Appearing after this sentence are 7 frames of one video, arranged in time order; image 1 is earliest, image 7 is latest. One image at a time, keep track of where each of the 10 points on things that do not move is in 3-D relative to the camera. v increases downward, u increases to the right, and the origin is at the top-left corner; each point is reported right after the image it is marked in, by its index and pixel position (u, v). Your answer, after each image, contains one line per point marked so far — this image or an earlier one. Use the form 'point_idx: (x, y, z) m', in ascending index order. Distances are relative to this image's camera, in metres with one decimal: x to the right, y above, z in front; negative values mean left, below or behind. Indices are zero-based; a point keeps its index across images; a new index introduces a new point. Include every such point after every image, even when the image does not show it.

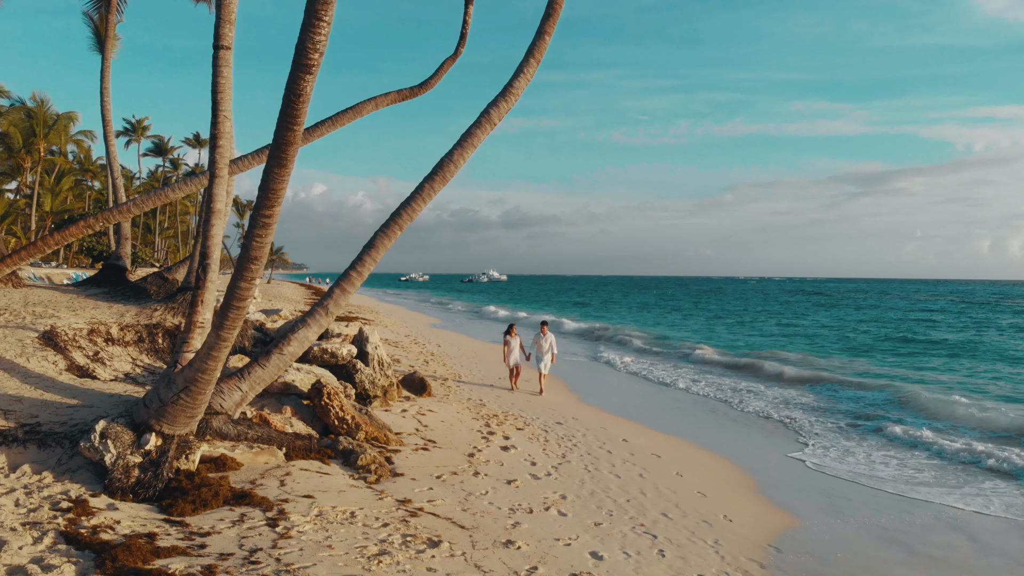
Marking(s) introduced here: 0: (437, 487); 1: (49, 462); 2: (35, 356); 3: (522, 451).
0: (-0.7, -1.9, +5.3) m
1: (-3.8, -1.4, +4.5) m
2: (-5.0, -0.7, +5.9) m
3: (+0.1, -2.0, +6.8) m
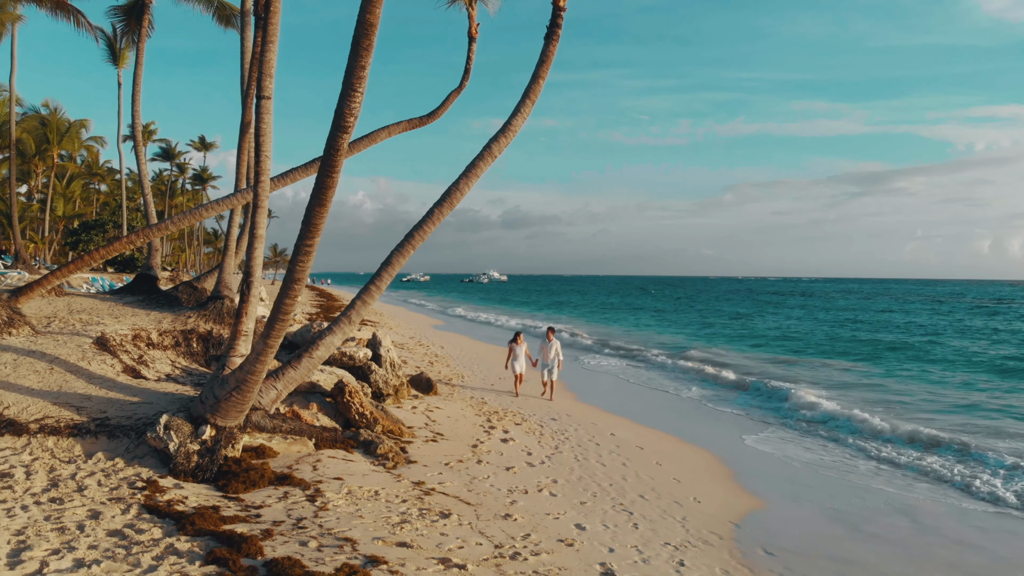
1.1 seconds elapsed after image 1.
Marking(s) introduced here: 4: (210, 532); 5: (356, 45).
0: (-0.7, -2.0, +6.1) m
1: (-3.8, -1.6, +5.4) m
2: (-5.0, -0.9, +6.8) m
3: (+0.1, -2.1, +7.6) m
4: (-2.2, -1.8, +4.1) m
5: (-1.2, +1.9, +4.4) m
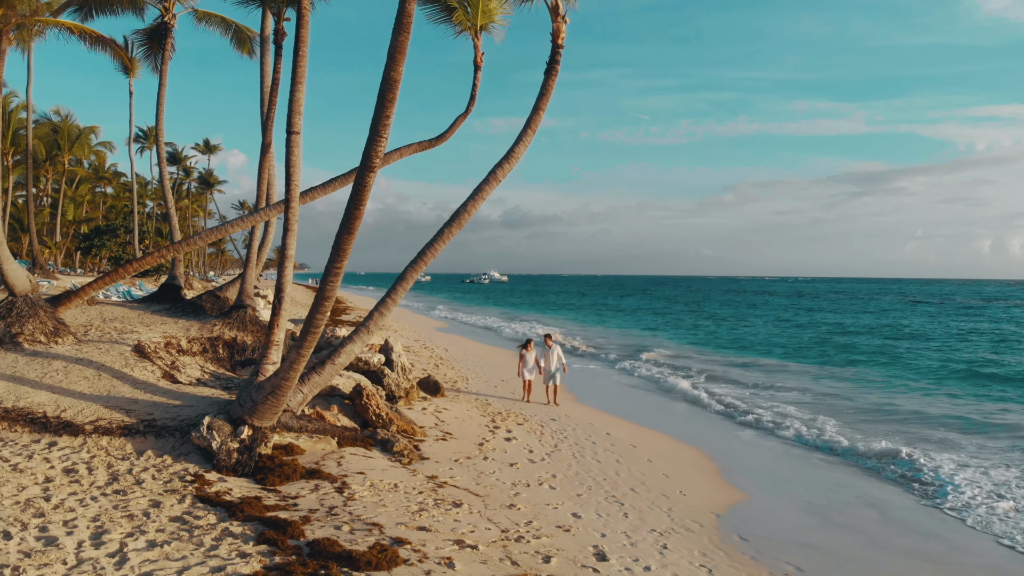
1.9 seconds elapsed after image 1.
0: (-0.7, -2.2, +6.8) m
1: (-3.7, -1.7, +6.0) m
2: (-5.0, -1.1, +7.4) m
3: (+0.1, -2.3, +8.3) m
4: (-2.2, -2.0, +4.8) m
5: (-1.2, +1.7, +5.1) m
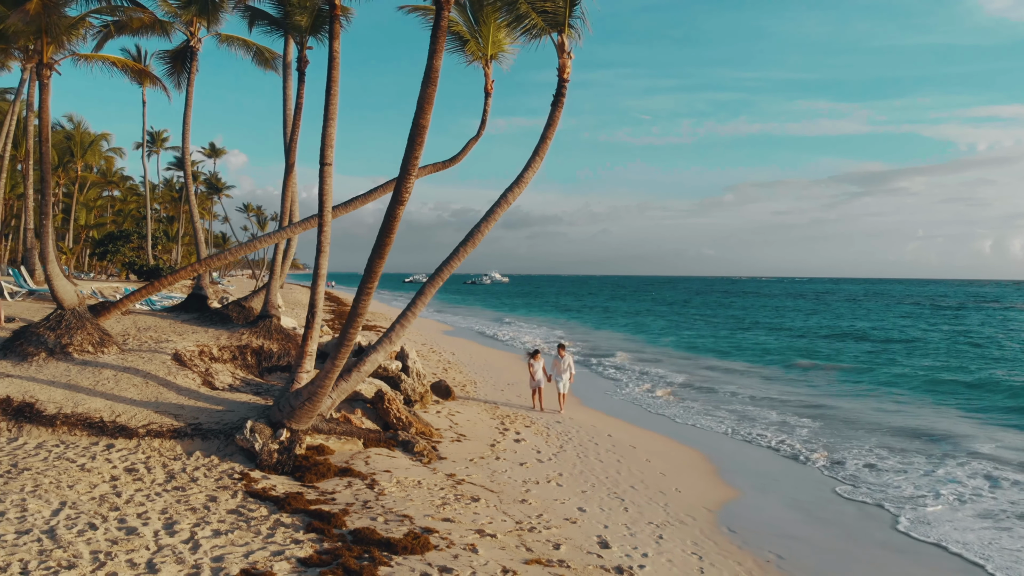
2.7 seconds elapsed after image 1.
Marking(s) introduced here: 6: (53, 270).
0: (-0.6, -2.4, +7.5) m
1: (-3.6, -1.9, +6.7) m
2: (-4.9, -1.3, +8.1) m
3: (+0.3, -2.5, +9.0) m
4: (-2.0, -2.2, +5.5) m
5: (-1.0, +1.5, +5.8) m
6: (-7.0, +0.3, +8.5) m
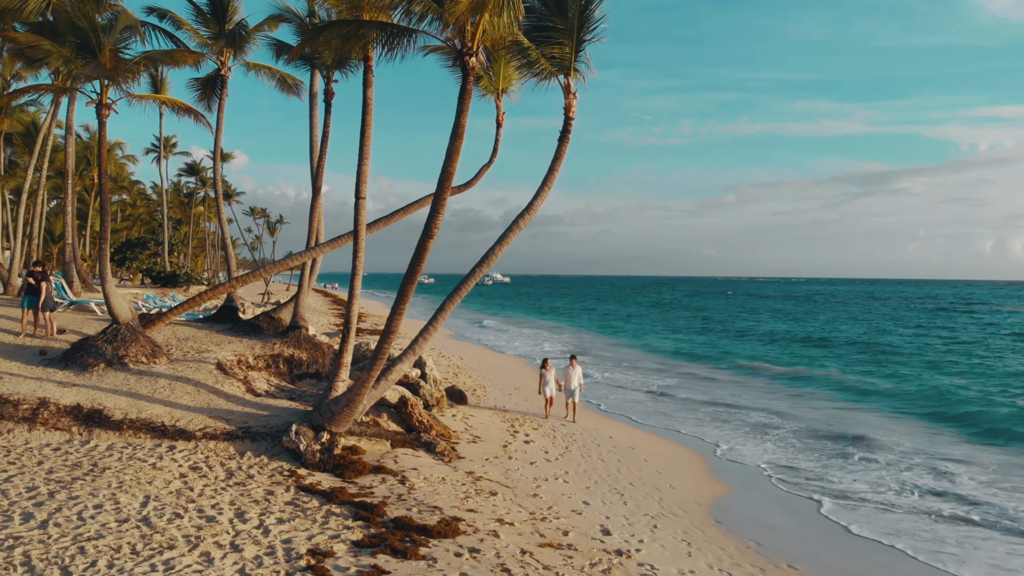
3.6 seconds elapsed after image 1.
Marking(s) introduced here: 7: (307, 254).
0: (-0.4, -2.7, +8.4) m
1: (-3.4, -2.2, +7.6) m
2: (-4.7, -1.5, +9.0) m
3: (+0.5, -2.8, +9.9) m
4: (-1.9, -2.5, +6.4) m
5: (-0.9, +1.2, +6.7) m
6: (-6.9, 0.0, +9.5) m
7: (-3.9, +0.6, +10.5) m
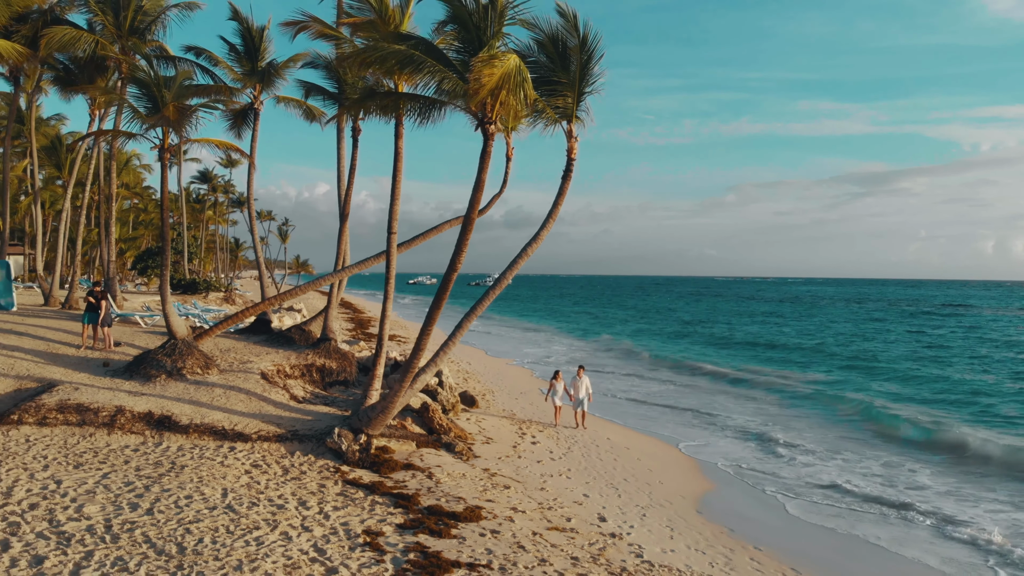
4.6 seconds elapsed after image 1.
0: (-0.2, -3.0, +9.7) m
1: (-3.3, -2.6, +8.9) m
2: (-4.5, -1.9, +10.3) m
3: (+0.6, -3.1, +11.2) m
4: (-1.7, -2.8, +7.7) m
5: (-0.7, +0.9, +8.0) m
6: (-6.7, -0.4, +10.8) m
7: (-3.7, +0.2, +11.7) m
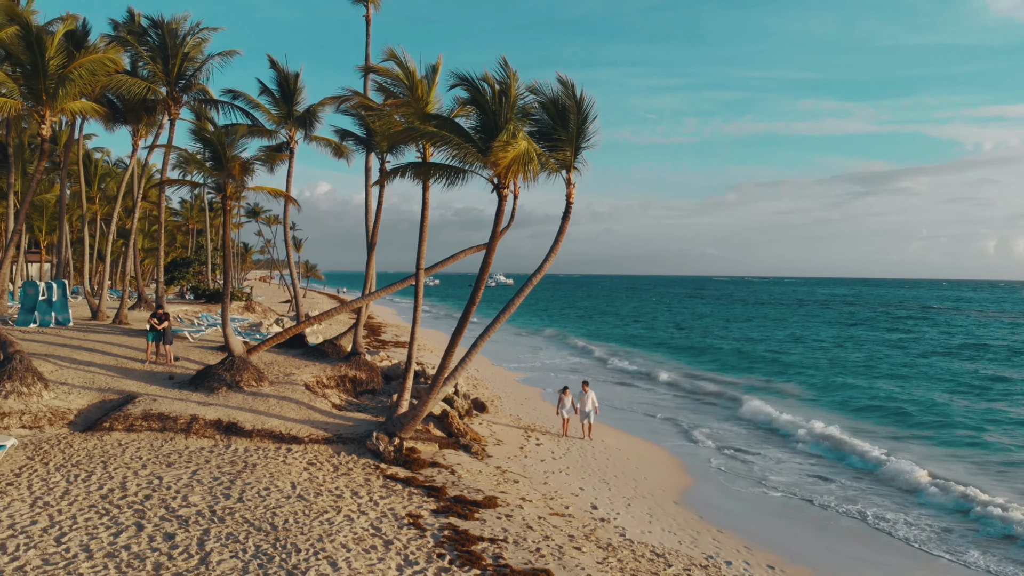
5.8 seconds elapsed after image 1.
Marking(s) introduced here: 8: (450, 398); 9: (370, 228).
0: (0.0, -3.6, +11.5) m
1: (-3.1, -3.1, +10.7) m
2: (-4.4, -2.4, +12.1) m
3: (+0.8, -3.7, +13.0) m
4: (-1.6, -3.4, +9.5) m
5: (-0.5, +0.3, +9.8) m
6: (-6.5, -0.9, +12.6) m
7: (-3.6, -0.3, +13.5) m
8: (-1.5, -2.7, +13.7) m
9: (-3.7, +1.6, +14.5) m
